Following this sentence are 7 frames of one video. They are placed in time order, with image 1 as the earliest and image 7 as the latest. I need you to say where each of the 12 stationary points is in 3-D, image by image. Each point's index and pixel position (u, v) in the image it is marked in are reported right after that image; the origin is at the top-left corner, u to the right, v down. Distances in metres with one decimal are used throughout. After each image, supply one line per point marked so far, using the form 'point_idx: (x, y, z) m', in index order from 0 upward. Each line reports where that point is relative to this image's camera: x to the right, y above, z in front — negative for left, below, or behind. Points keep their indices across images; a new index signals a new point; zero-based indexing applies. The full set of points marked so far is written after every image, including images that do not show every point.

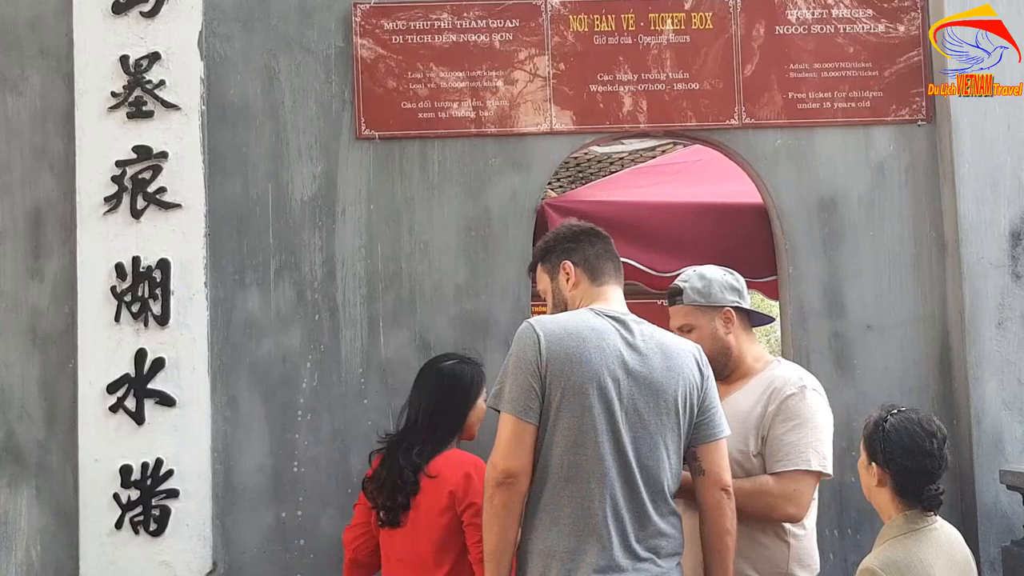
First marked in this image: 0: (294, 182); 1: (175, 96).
0: (-0.9, +0.4, +3.7) m
1: (-1.3, +0.8, +3.6) m
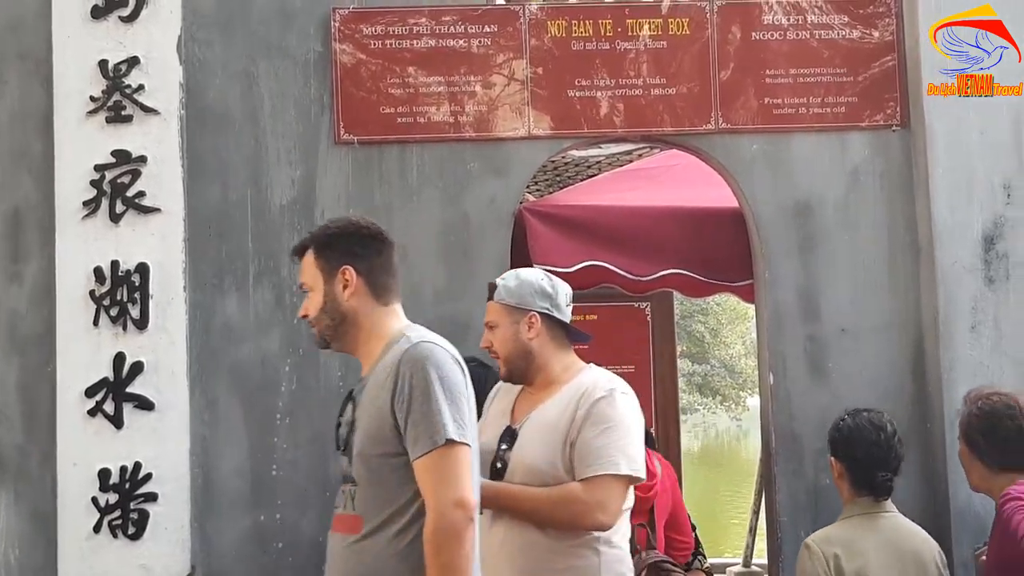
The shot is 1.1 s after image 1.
0: (-1.0, +0.4, +3.7) m
1: (-1.4, +0.7, +3.6) m
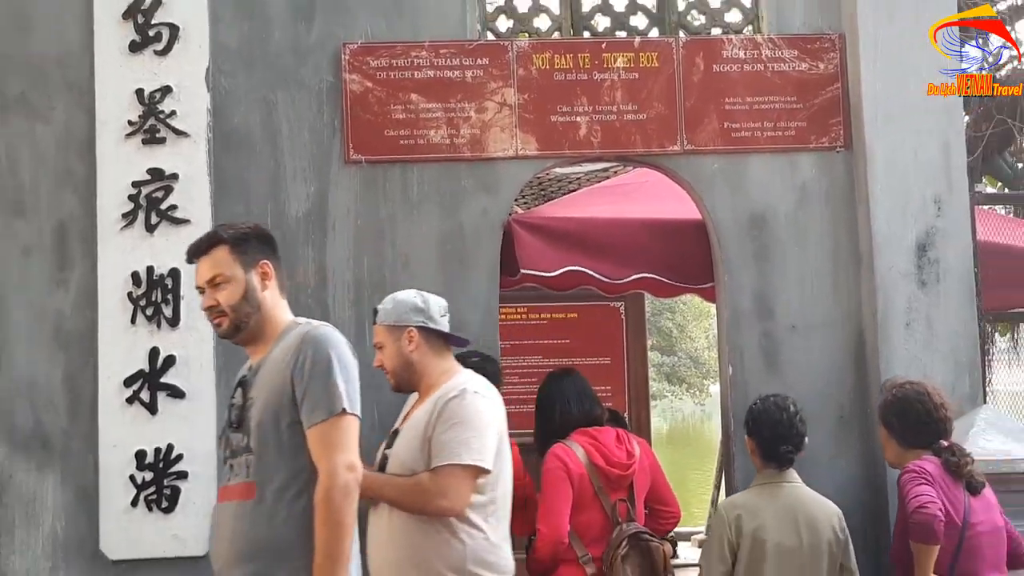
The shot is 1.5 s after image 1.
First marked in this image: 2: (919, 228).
0: (-1.0, +0.4, +4.2) m
1: (-1.5, +0.7, +4.1) m
2: (+1.9, +0.3, +4.1) m
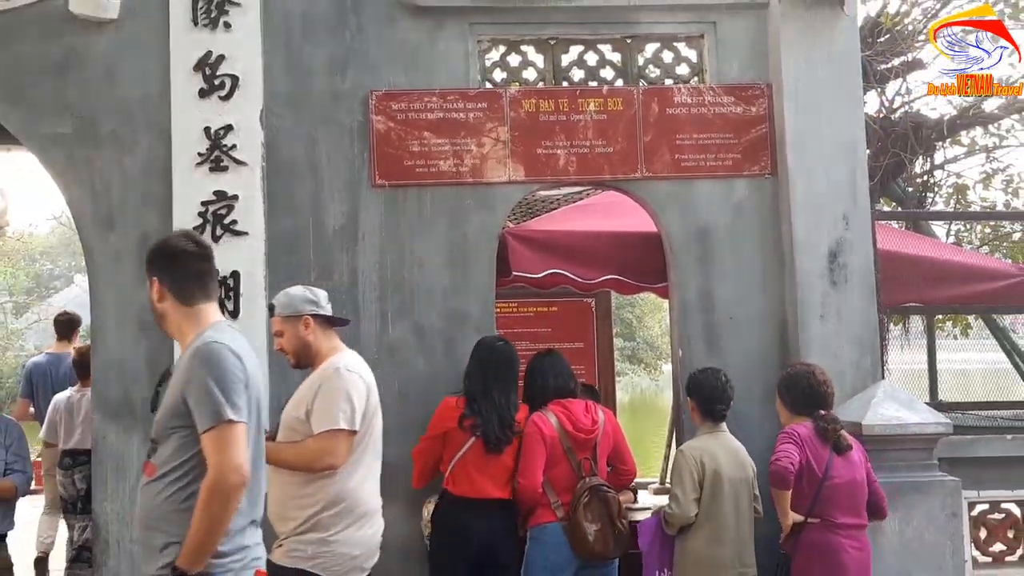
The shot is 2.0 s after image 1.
0: (-1.1, +0.4, +5.2) m
1: (-1.5, +0.7, +5.1) m
2: (+1.8, +0.3, +5.2) m
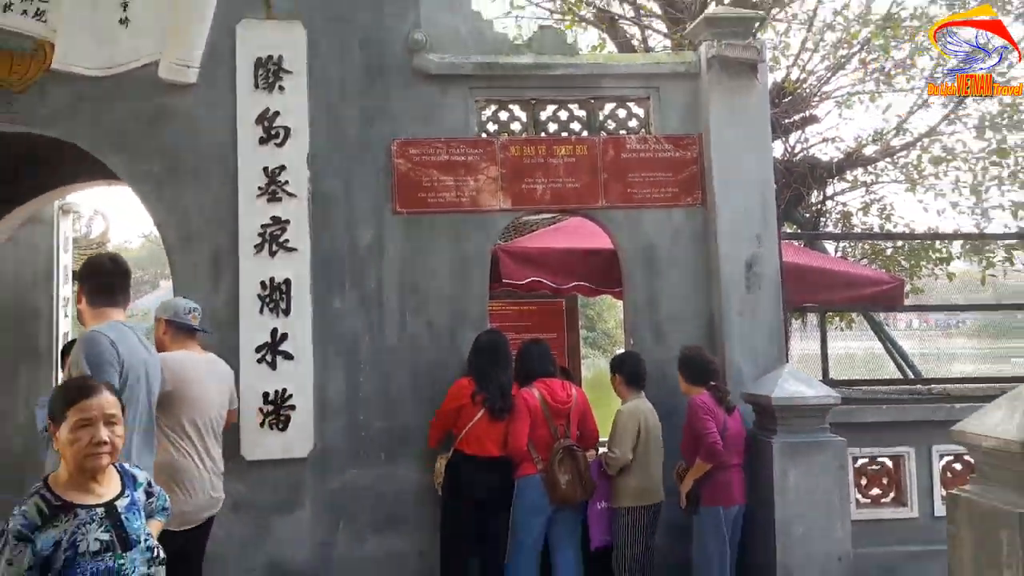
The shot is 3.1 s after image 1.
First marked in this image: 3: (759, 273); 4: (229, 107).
0: (-1.1, +0.4, +6.7) m
1: (-1.6, +0.7, +6.6) m
2: (+1.7, +0.2, +6.7) m
3: (+1.8, +0.1, +6.7) m
4: (-2.0, +1.3, +6.6) m
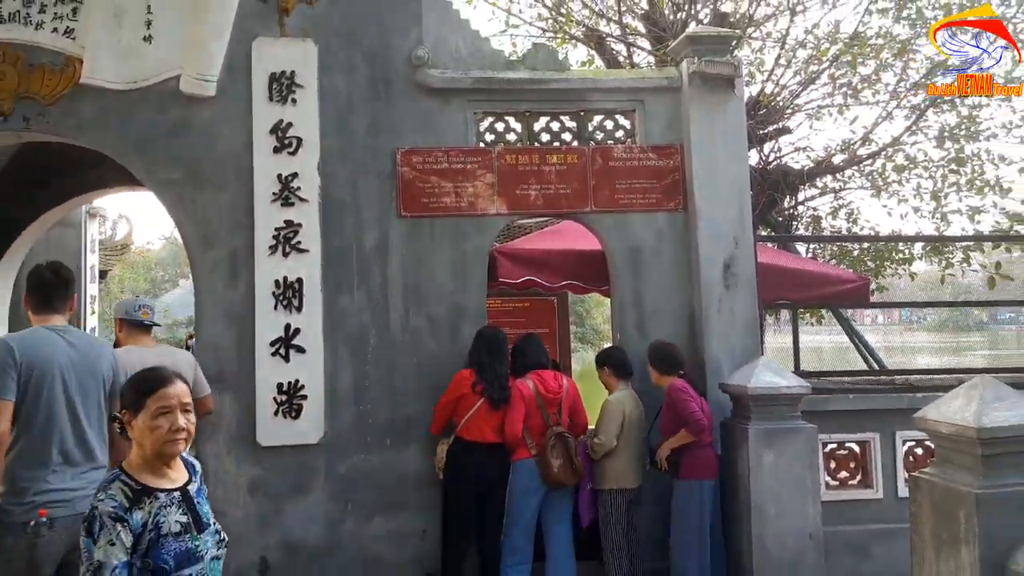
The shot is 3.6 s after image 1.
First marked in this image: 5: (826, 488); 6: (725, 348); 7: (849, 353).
0: (-1.2, +0.4, +7.2) m
1: (-1.6, +0.7, +7.1) m
2: (+1.7, +0.3, +7.3) m
3: (+1.8, +0.1, +7.3) m
4: (-2.1, +1.3, +7.1) m
5: (+2.6, -1.6, +7.4) m
6: (+1.7, -0.5, +7.2) m
7: (+2.8, -0.5, +7.5) m
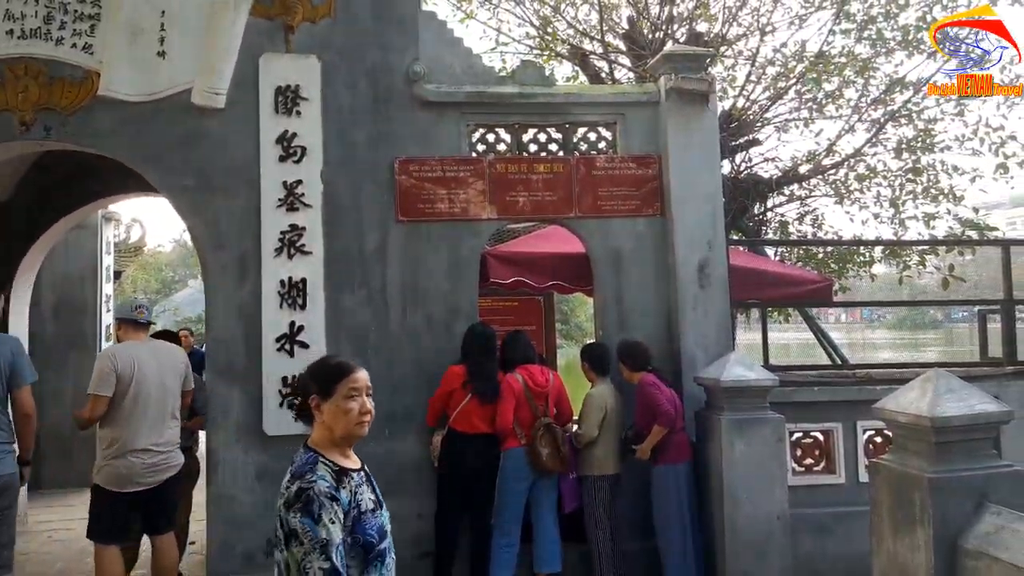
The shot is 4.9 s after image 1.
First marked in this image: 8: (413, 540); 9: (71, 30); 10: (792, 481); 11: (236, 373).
0: (-1.2, +0.4, +7.7) m
1: (-1.7, +0.7, +7.6) m
2: (+1.6, +0.3, +7.9) m
3: (+1.7, +0.1, +7.9) m
4: (-2.2, +1.3, +7.6) m
5: (+2.5, -1.6, +8.0) m
6: (+1.6, -0.5, +7.8) m
7: (+2.7, -0.5, +8.1) m
8: (-0.8, -2.1, +7.6) m
9: (-3.6, +2.1, +7.4) m
10: (+2.4, -1.7, +7.9) m
11: (-2.3, -0.7, +7.5) m
